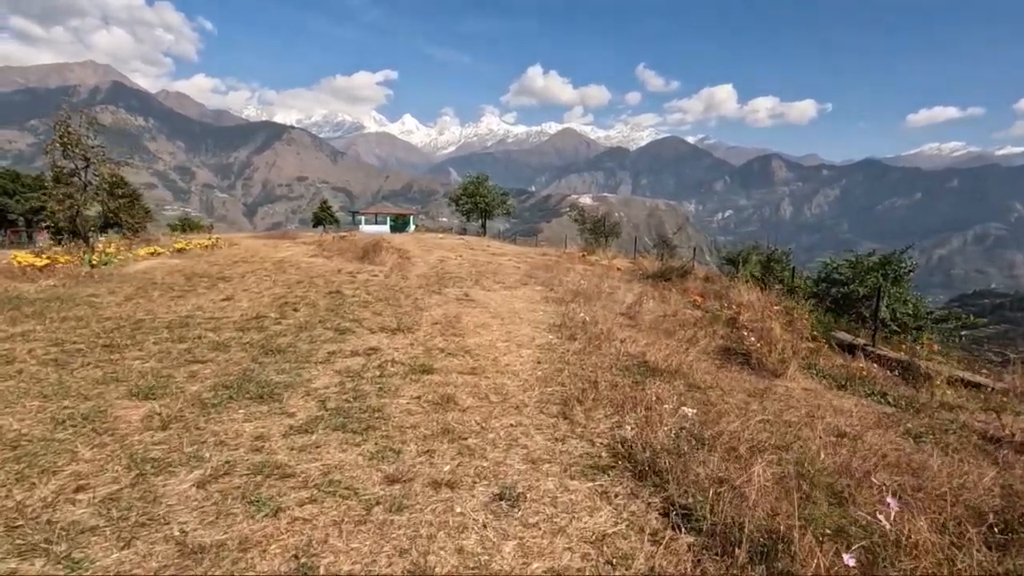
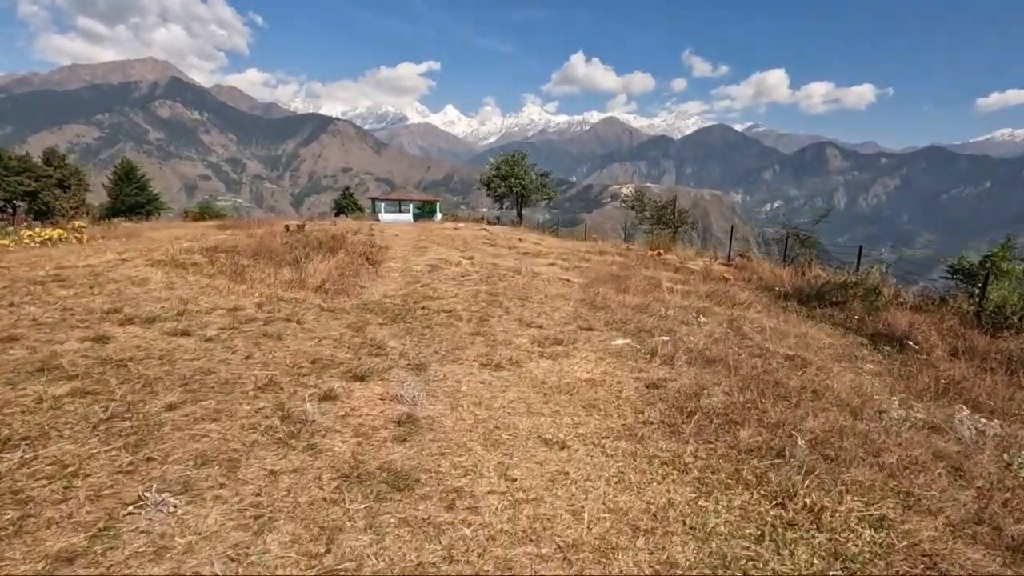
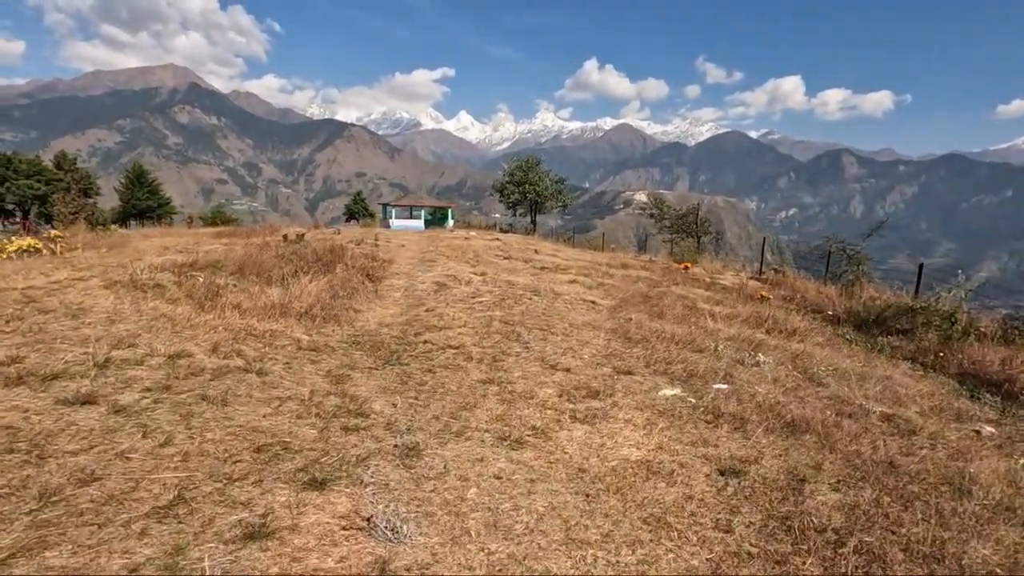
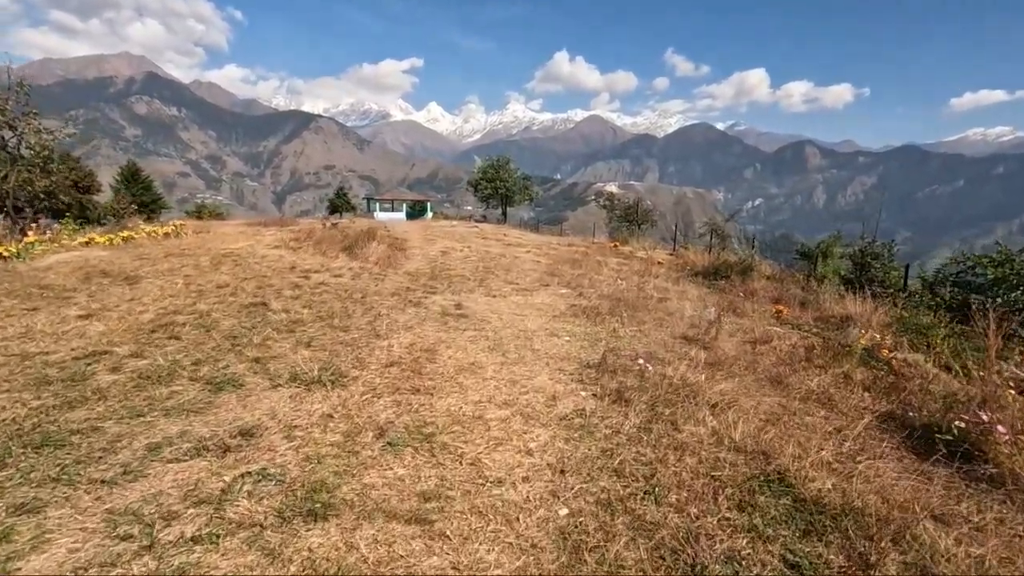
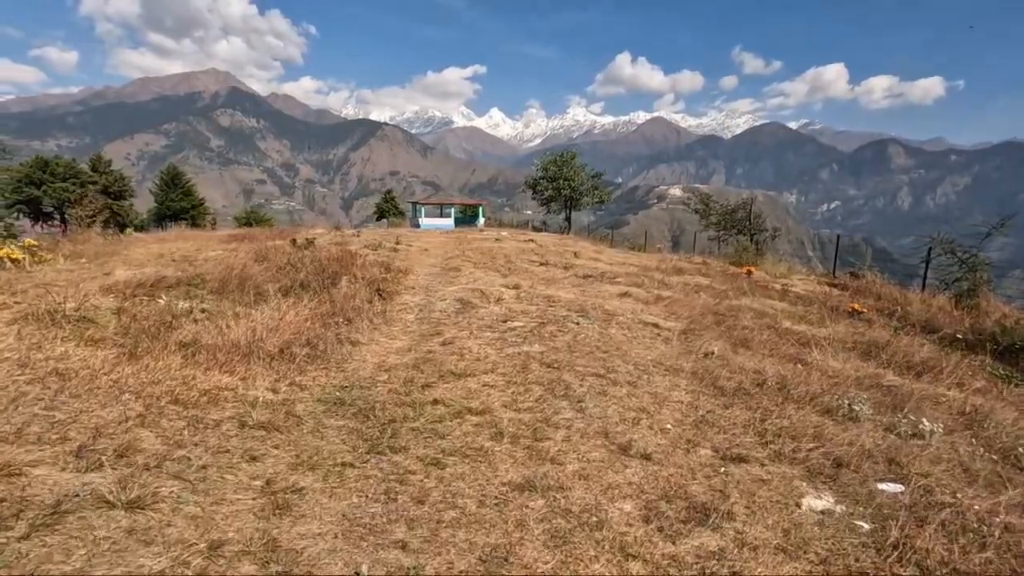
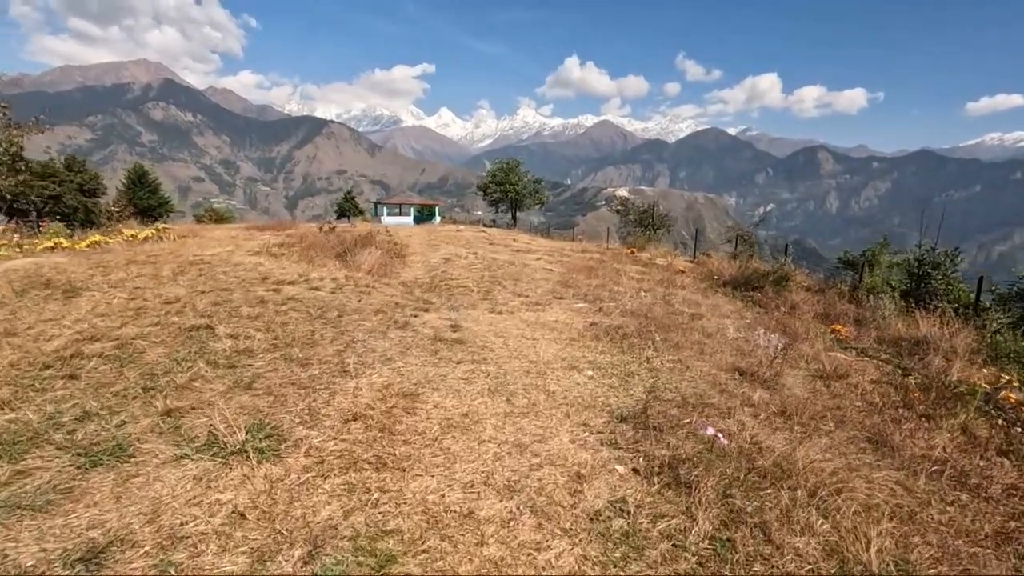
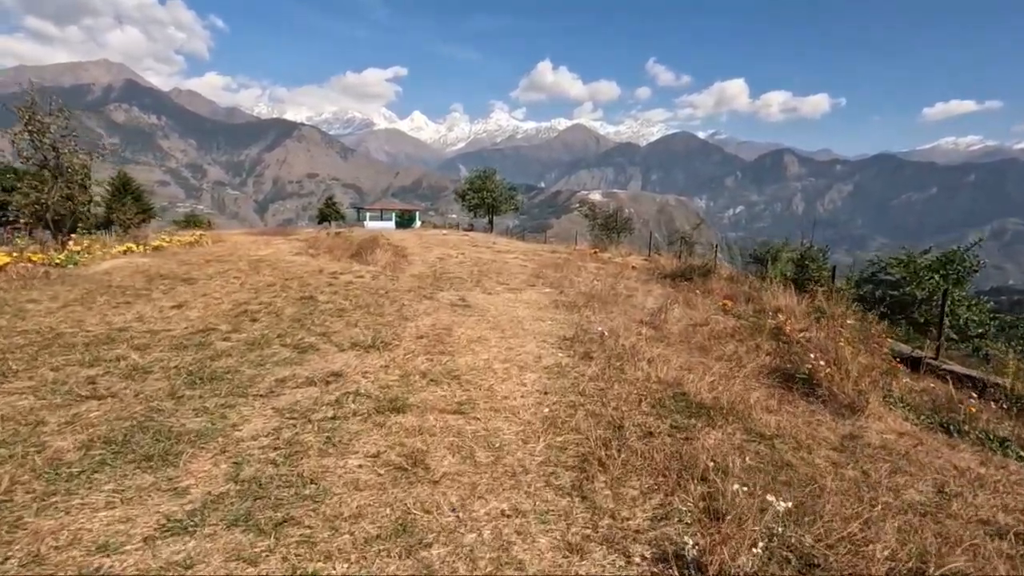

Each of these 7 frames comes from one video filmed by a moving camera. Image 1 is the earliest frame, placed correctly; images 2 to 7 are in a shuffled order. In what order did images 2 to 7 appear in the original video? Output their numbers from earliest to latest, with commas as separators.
7, 4, 6, 2, 3, 5
